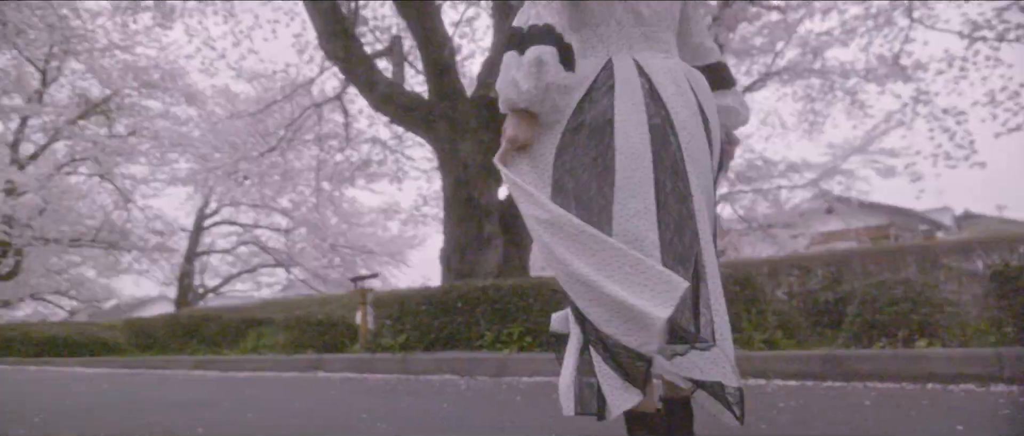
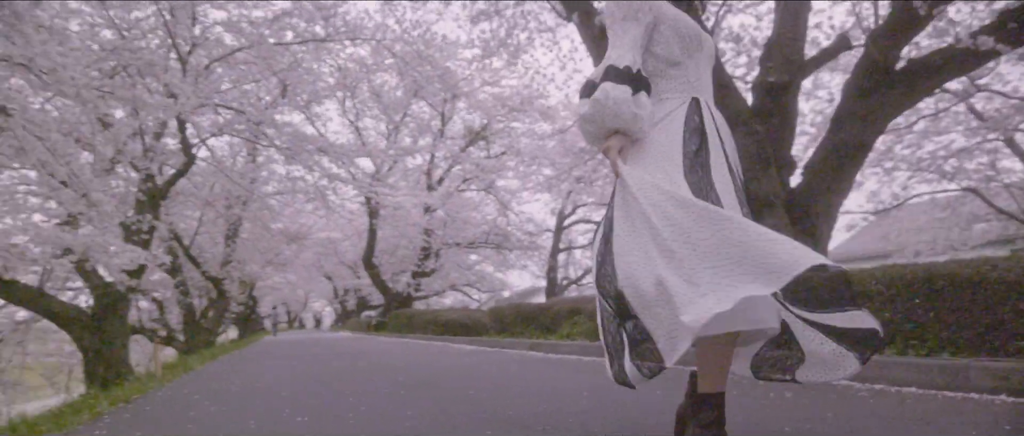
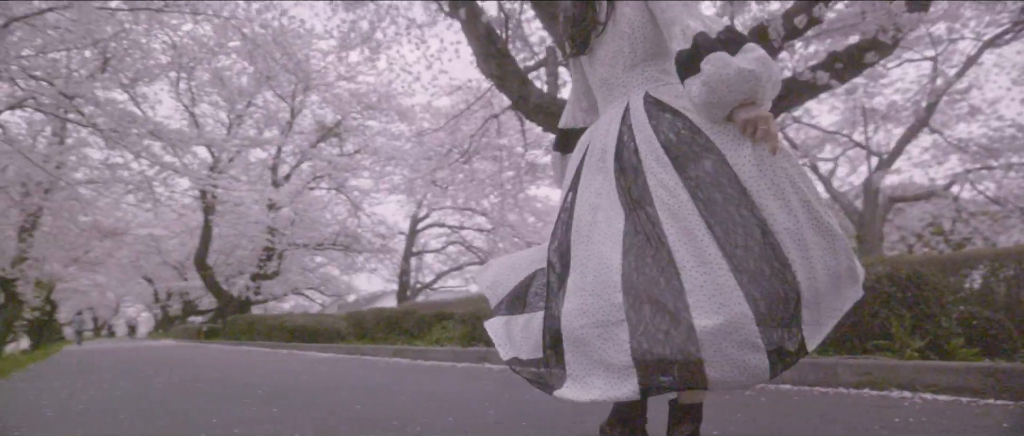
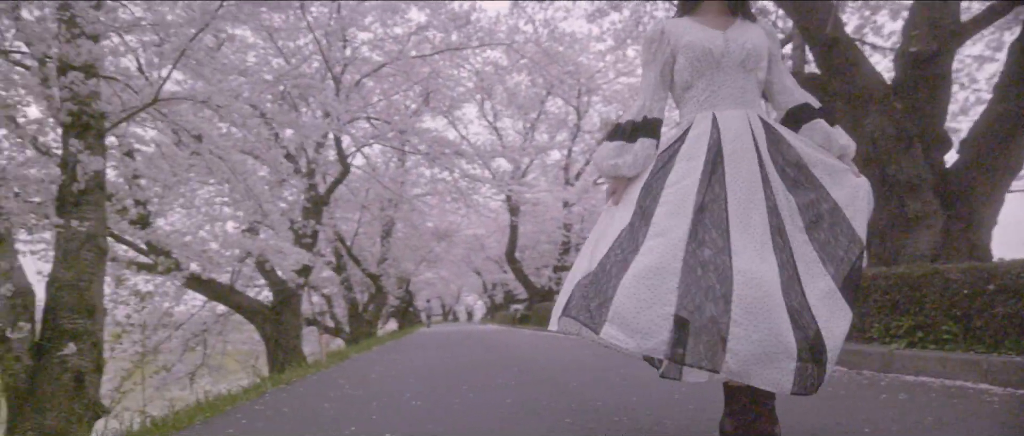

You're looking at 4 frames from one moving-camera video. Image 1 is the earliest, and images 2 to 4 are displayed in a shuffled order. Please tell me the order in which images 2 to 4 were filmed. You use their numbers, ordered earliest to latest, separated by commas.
3, 2, 4
